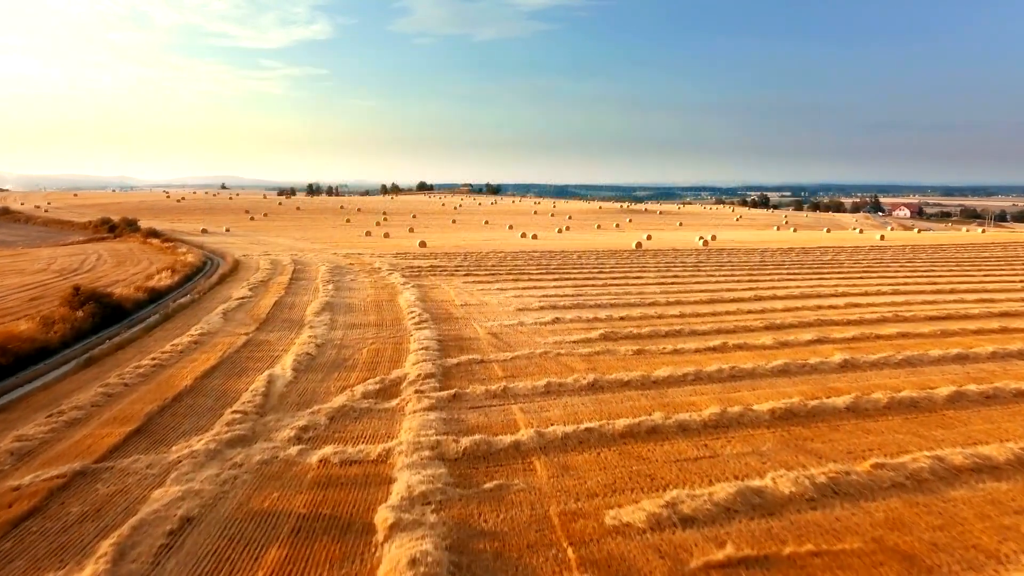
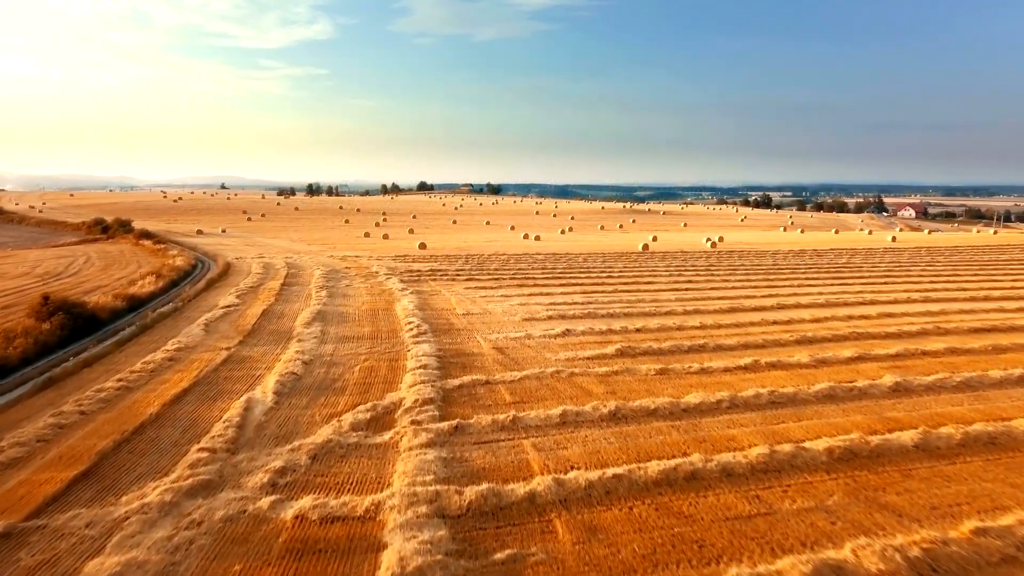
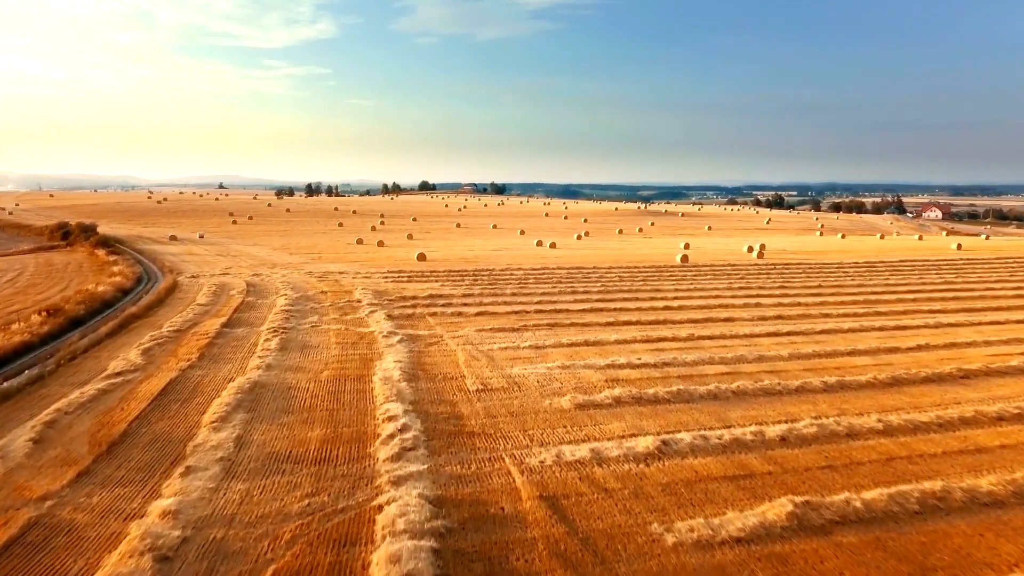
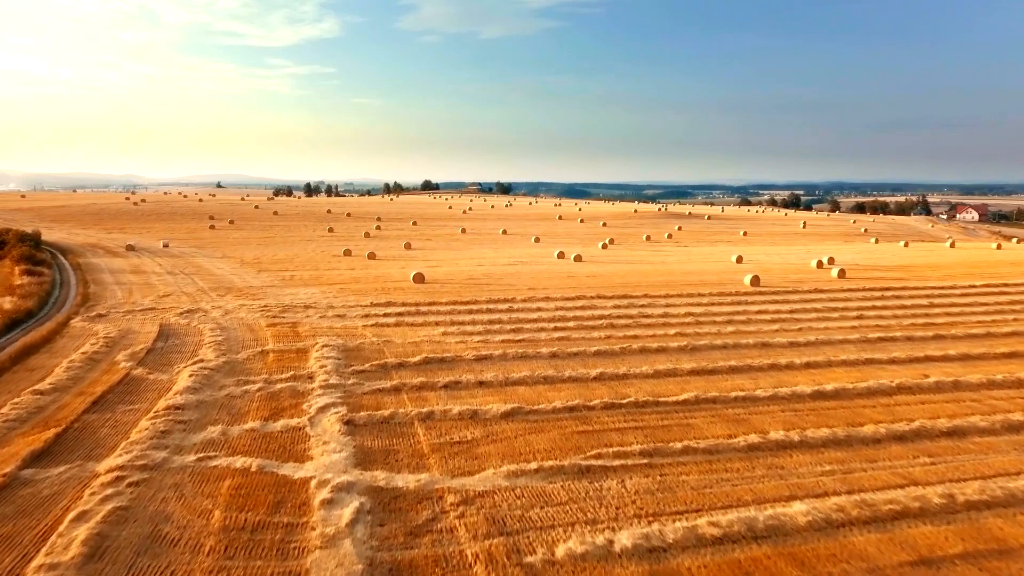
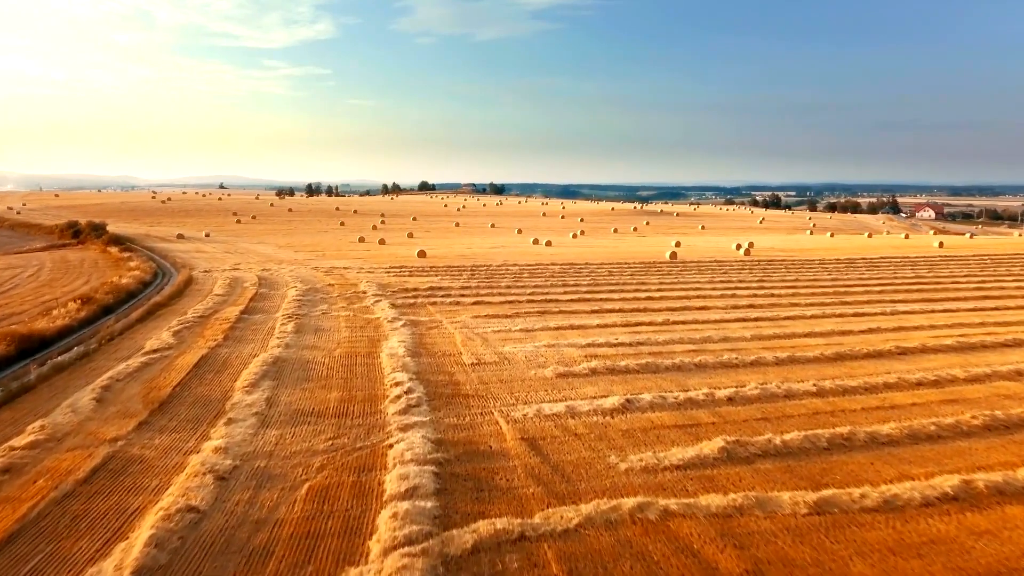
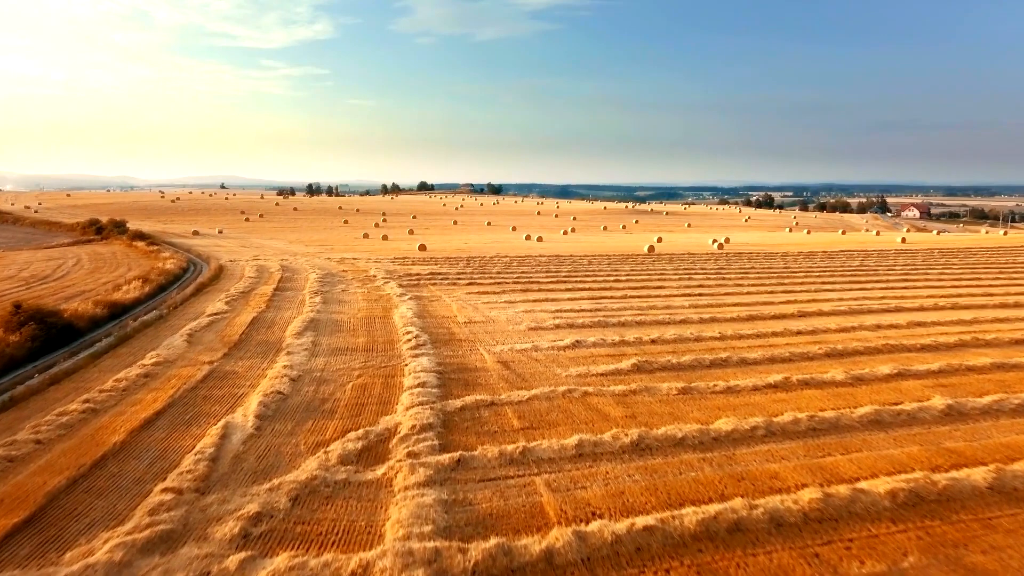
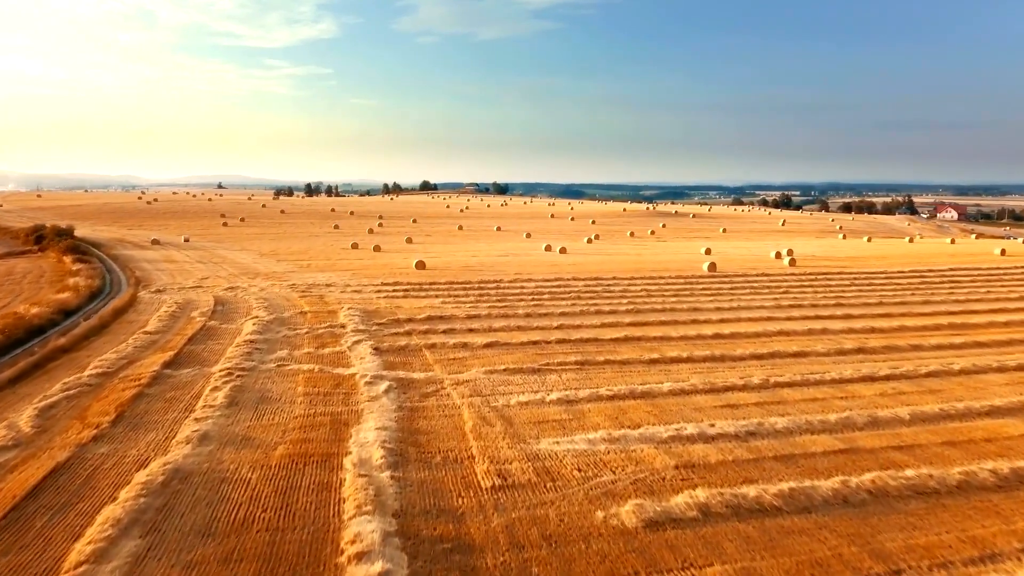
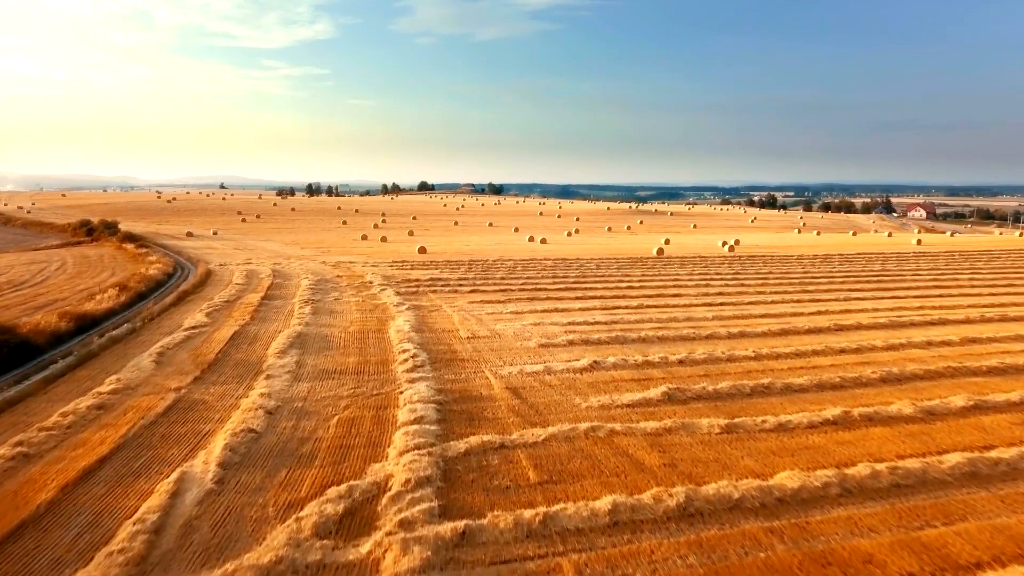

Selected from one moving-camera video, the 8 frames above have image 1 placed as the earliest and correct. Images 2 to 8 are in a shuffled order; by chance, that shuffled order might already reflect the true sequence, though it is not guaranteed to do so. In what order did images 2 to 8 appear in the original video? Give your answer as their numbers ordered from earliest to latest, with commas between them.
2, 6, 8, 5, 3, 7, 4
